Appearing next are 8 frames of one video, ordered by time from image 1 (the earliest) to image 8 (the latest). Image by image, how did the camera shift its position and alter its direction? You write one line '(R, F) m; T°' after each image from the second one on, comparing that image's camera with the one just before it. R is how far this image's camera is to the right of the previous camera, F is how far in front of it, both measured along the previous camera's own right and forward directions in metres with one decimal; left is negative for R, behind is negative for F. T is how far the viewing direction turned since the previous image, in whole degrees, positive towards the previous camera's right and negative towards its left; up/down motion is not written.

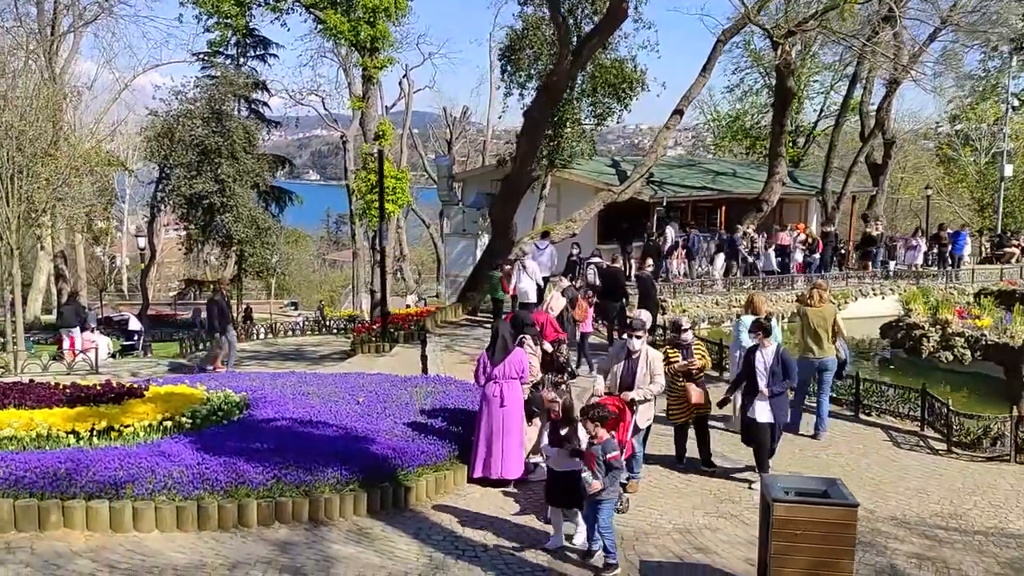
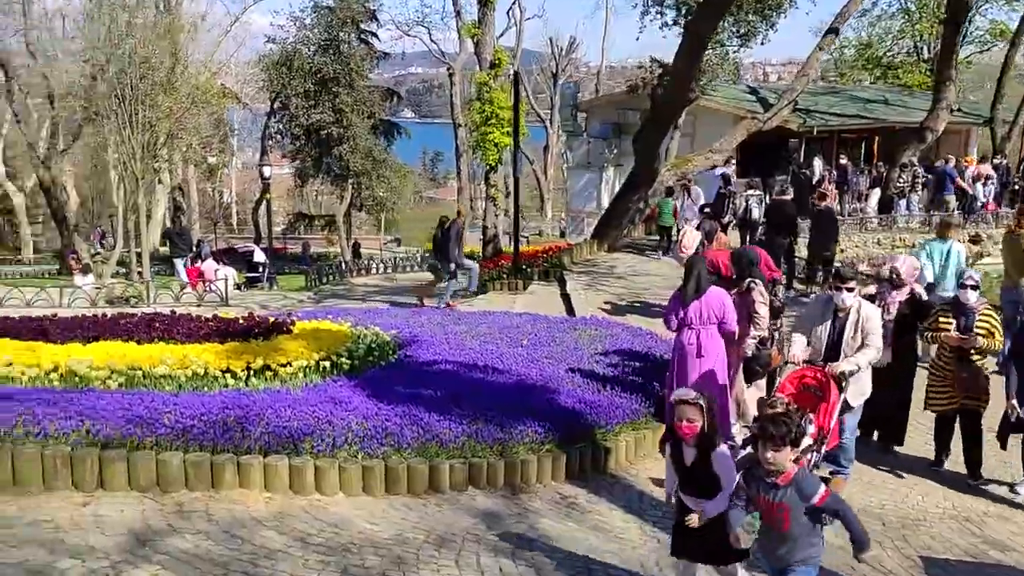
(-0.9, +1.1) m; -6°
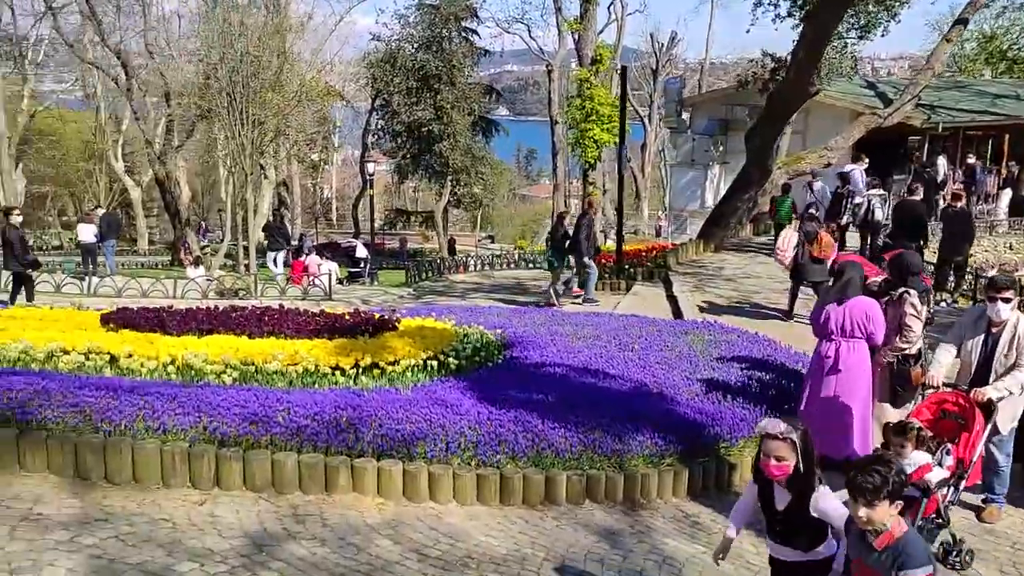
(-0.2, +0.3) m; -6°
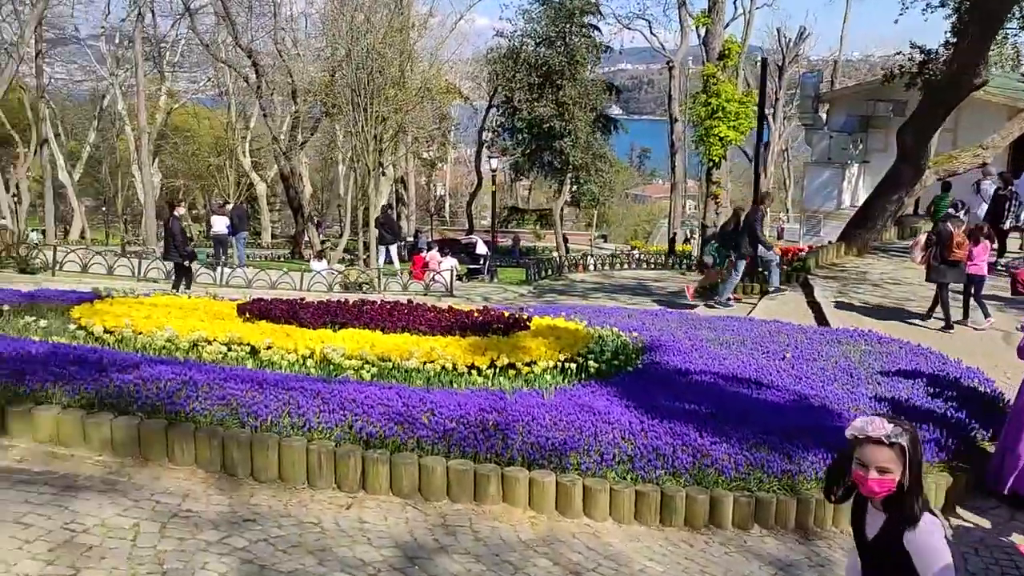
(-0.3, +0.4) m; -7°
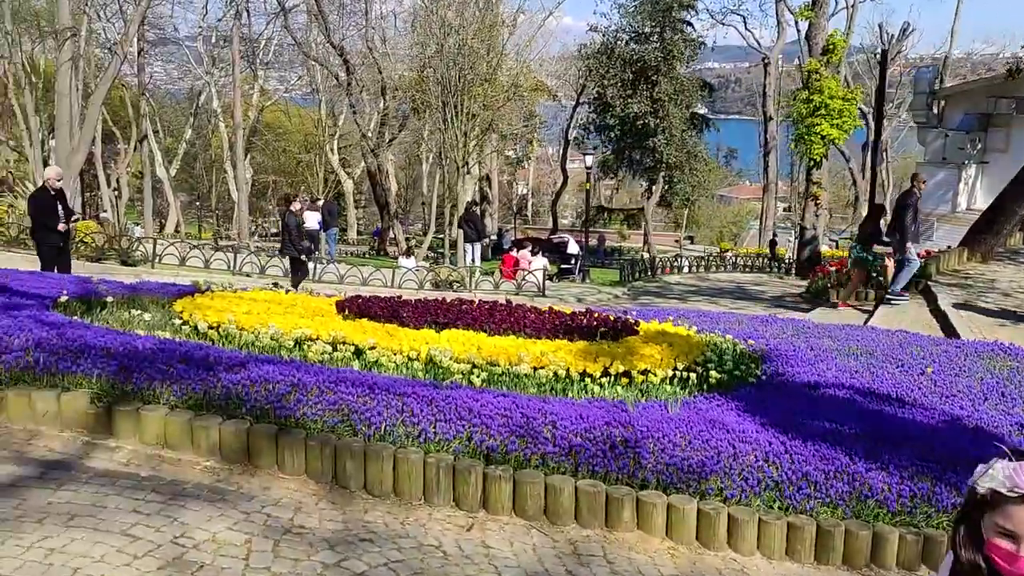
(-0.3, +0.4) m; -5°
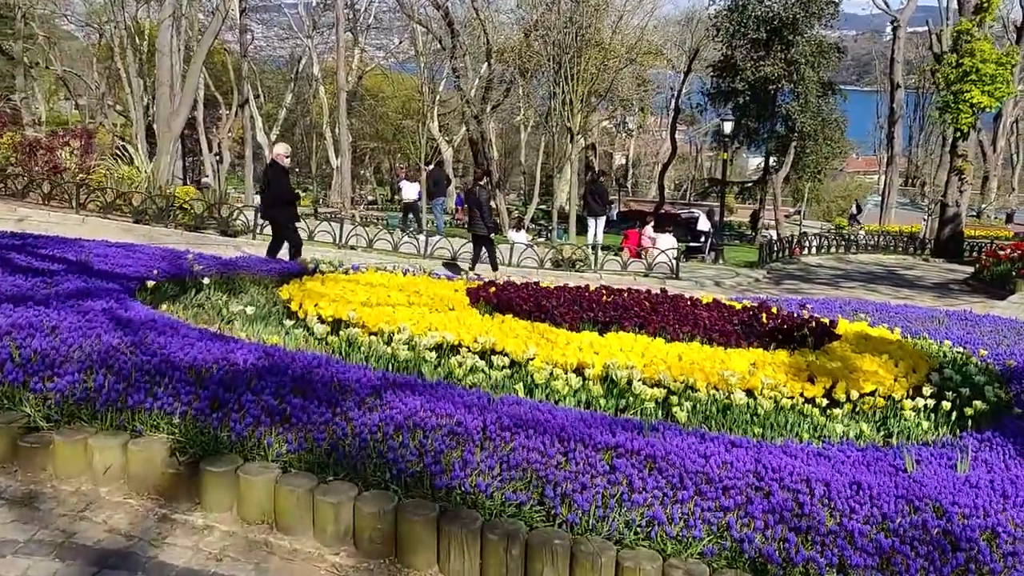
(-0.6, +1.5) m; -6°
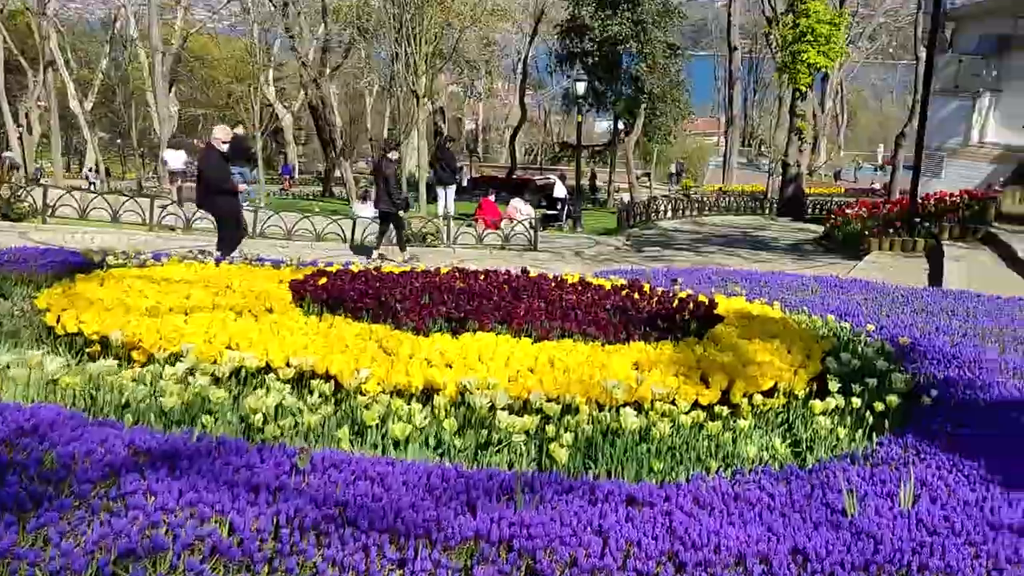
(+0.2, +1.1) m; +9°
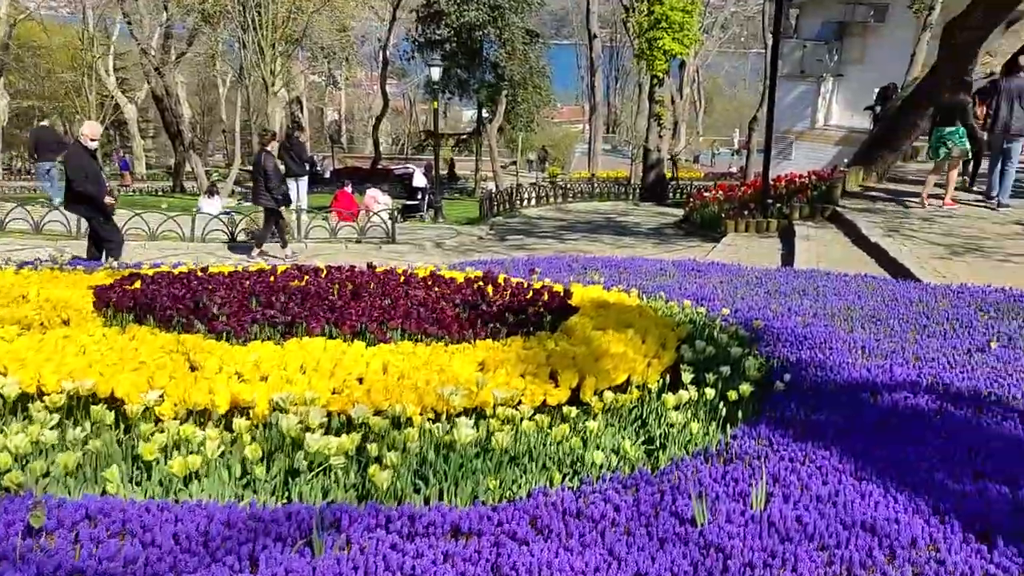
(+0.2, +0.4) m; +8°
